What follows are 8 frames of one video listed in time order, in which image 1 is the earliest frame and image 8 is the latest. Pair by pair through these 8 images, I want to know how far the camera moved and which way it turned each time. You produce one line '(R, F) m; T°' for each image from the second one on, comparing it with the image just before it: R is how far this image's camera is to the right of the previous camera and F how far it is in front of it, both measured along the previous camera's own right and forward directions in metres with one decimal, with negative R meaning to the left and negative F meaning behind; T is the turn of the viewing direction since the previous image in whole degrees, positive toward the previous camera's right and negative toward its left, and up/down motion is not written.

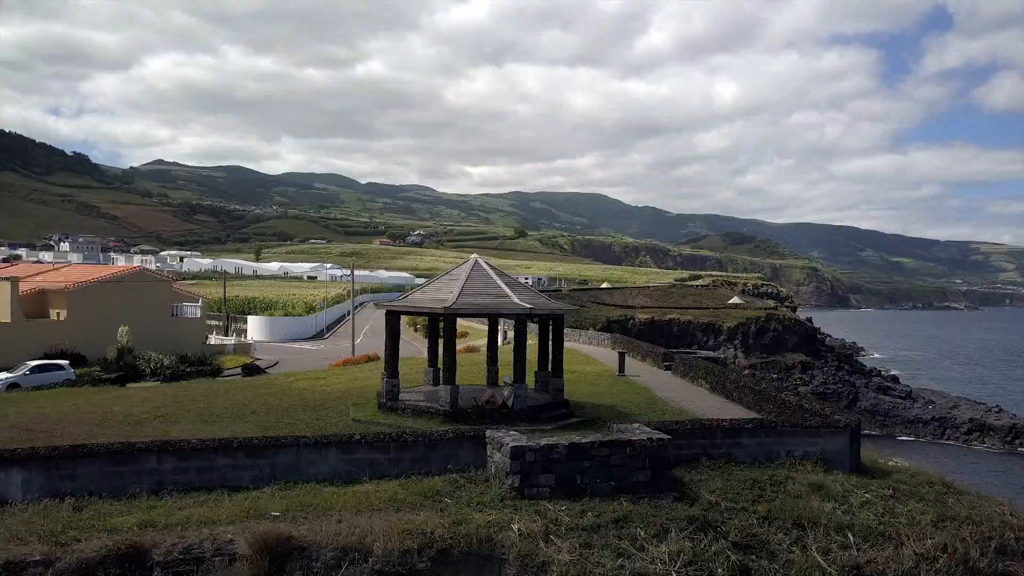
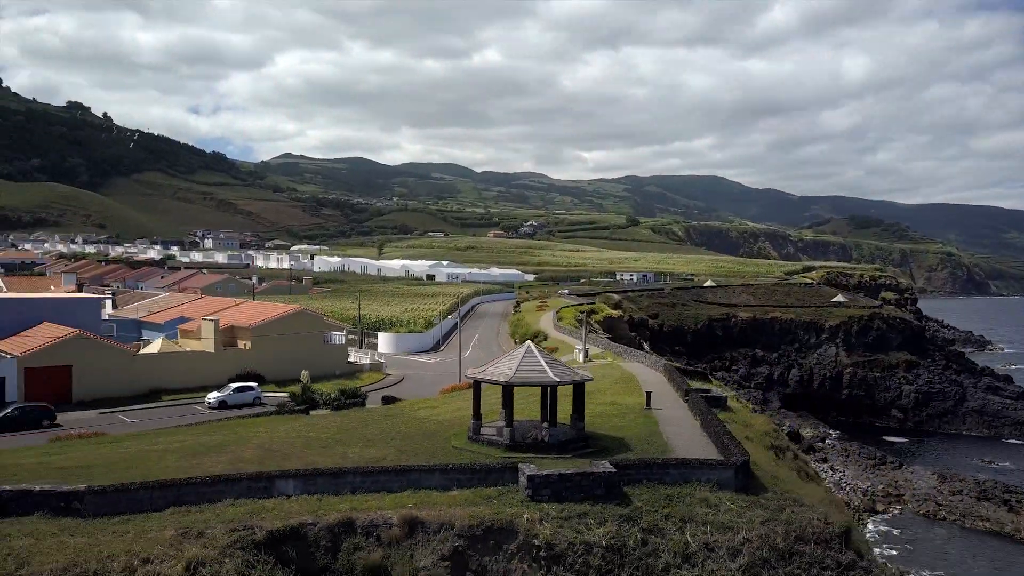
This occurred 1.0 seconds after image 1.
(+1.3, -5.2) m; -8°
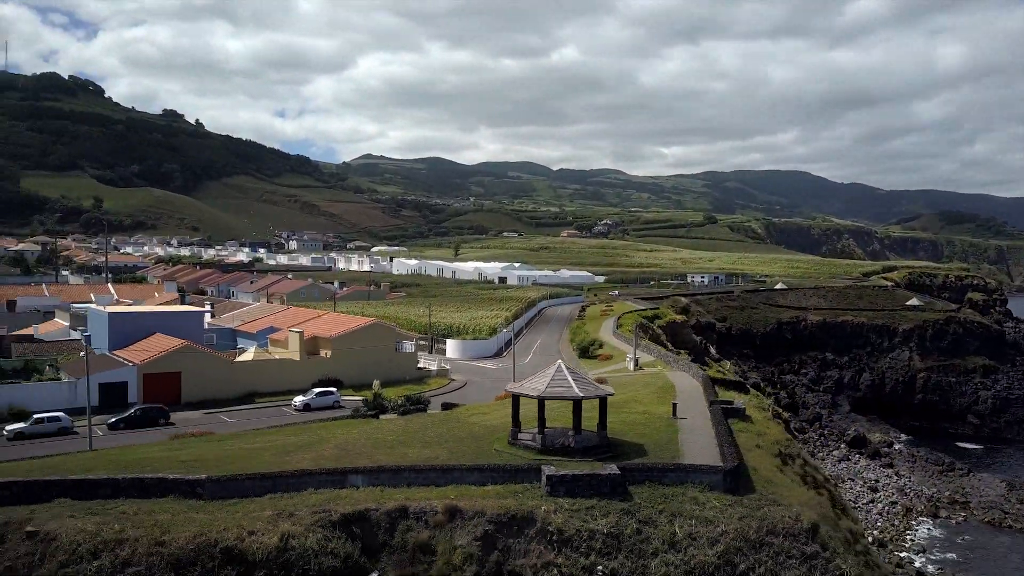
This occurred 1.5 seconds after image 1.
(+0.9, -2.6) m; -5°
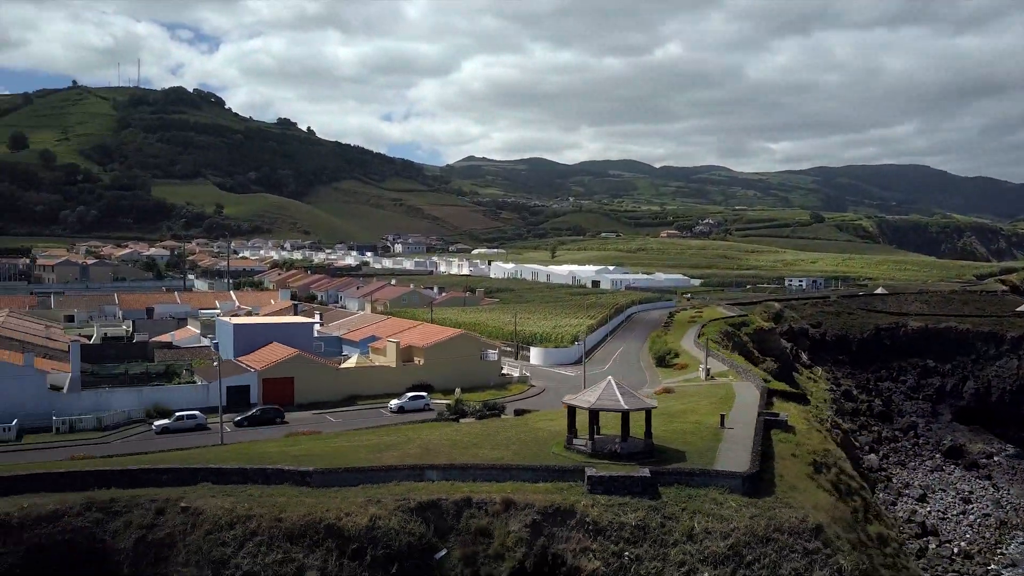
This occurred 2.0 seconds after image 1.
(+1.1, -2.7) m; -7°
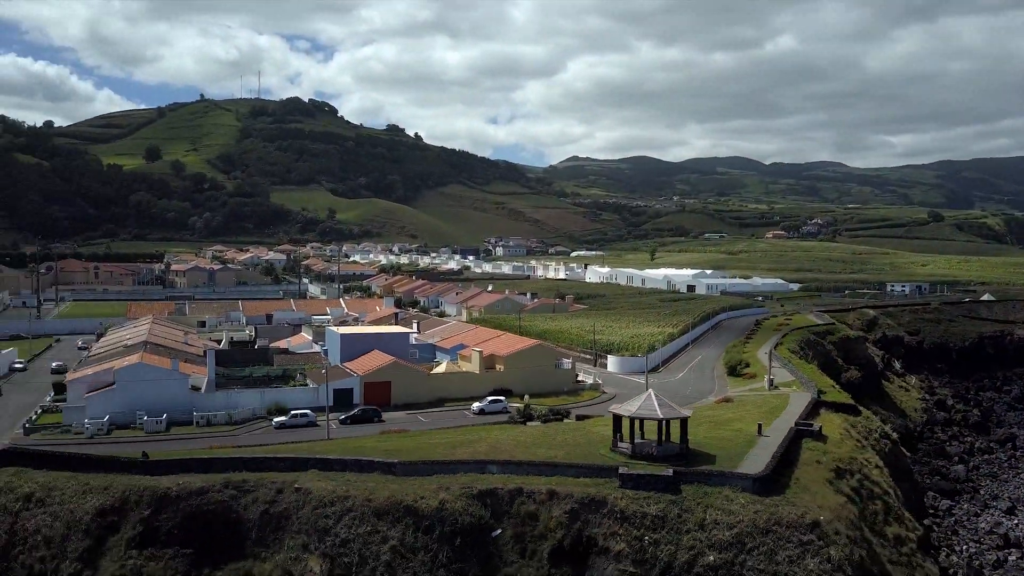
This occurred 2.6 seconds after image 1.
(+1.4, -3.5) m; -7°
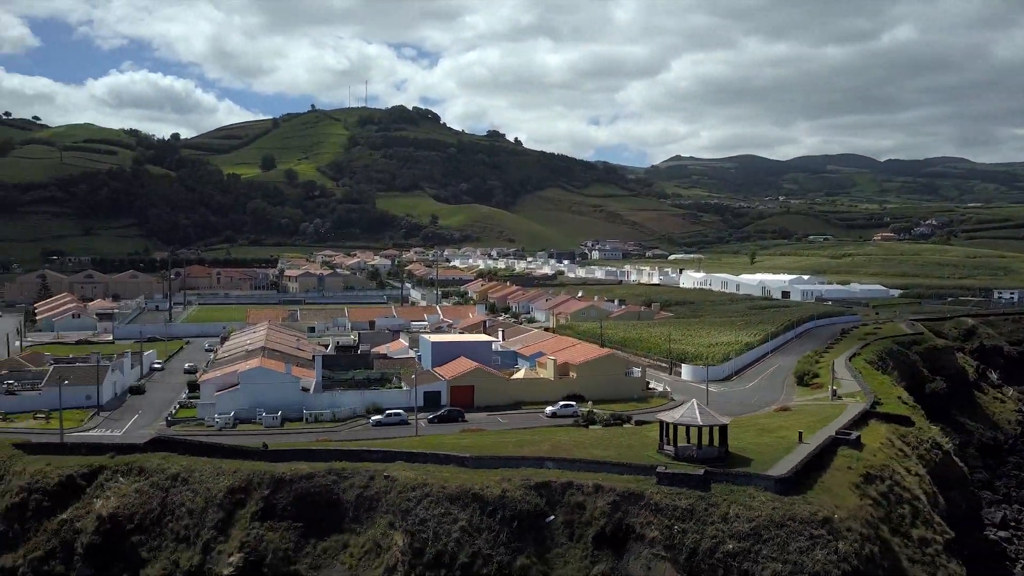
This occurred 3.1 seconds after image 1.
(+1.4, -3.4) m; -7°
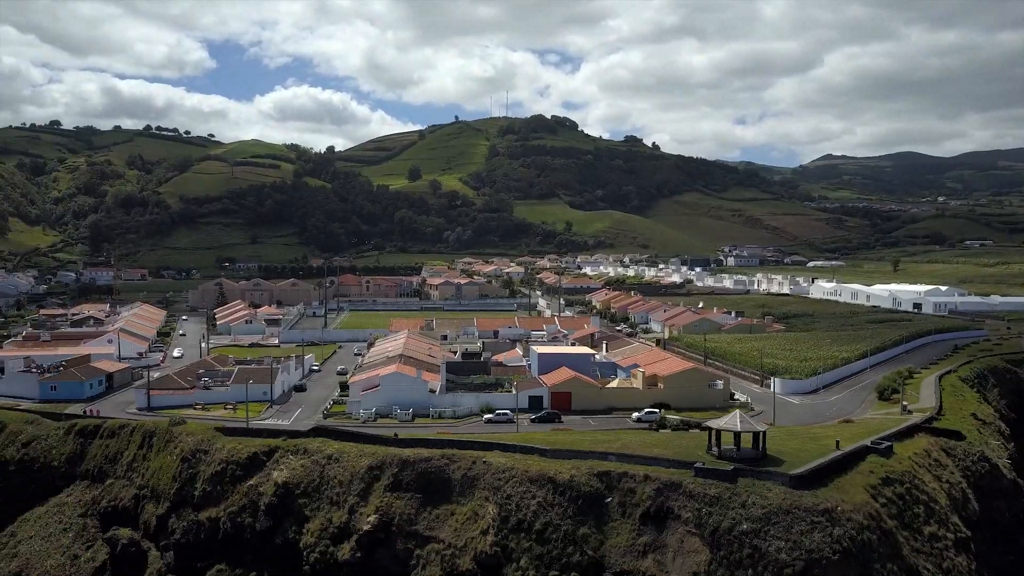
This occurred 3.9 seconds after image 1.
(+2.6, -6.4) m; -10°
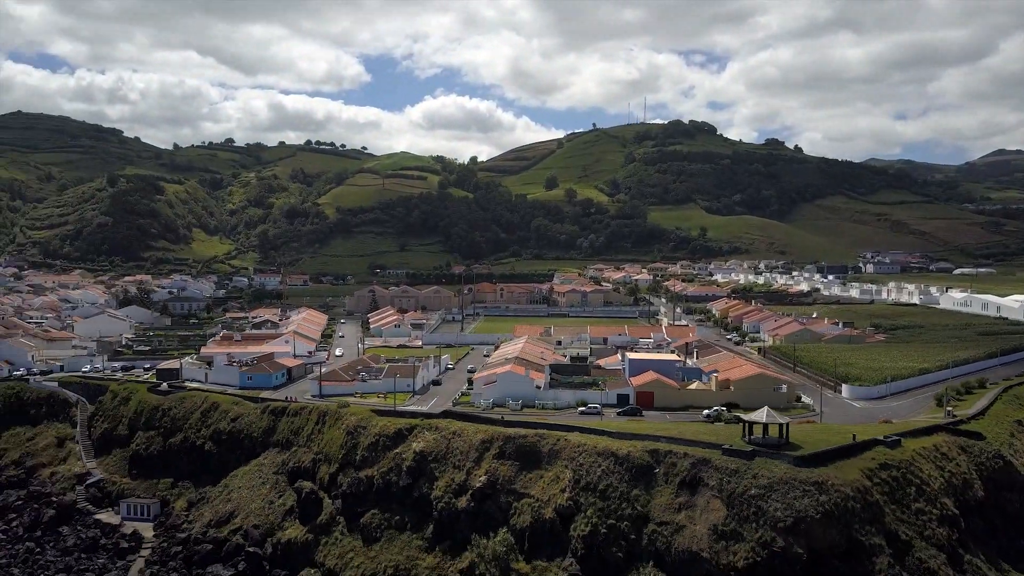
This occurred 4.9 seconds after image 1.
(+3.3, -9.8) m; -10°
